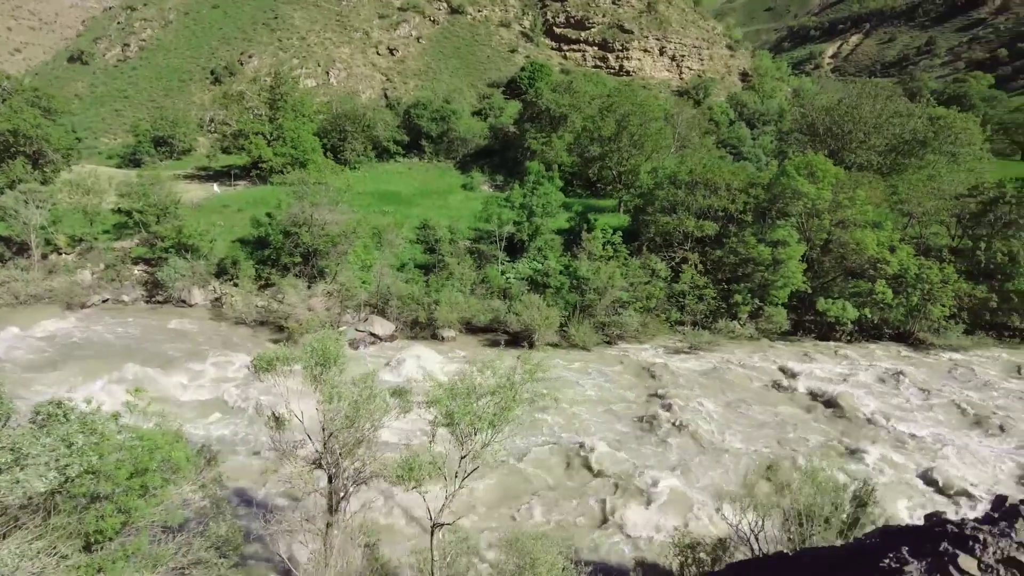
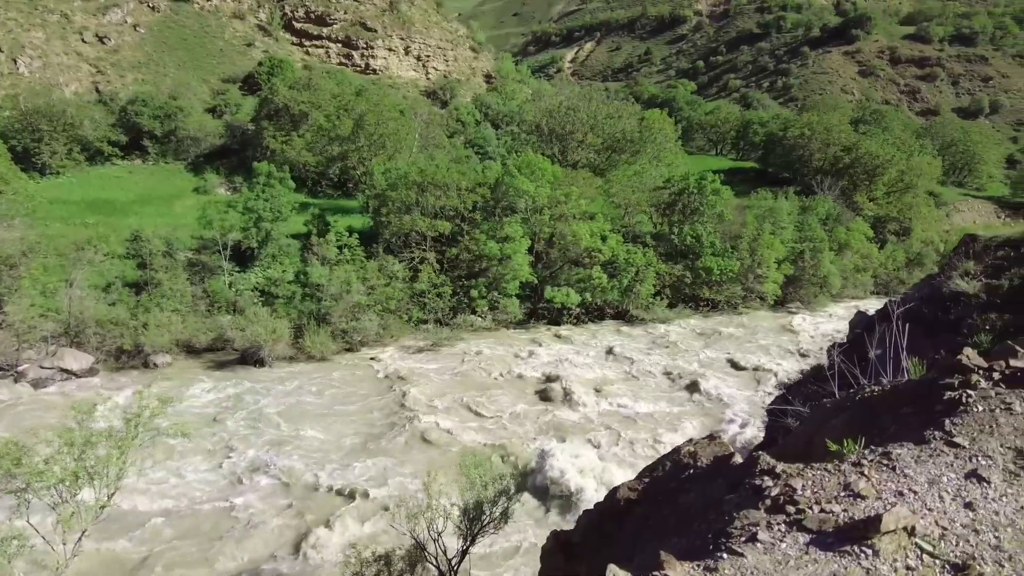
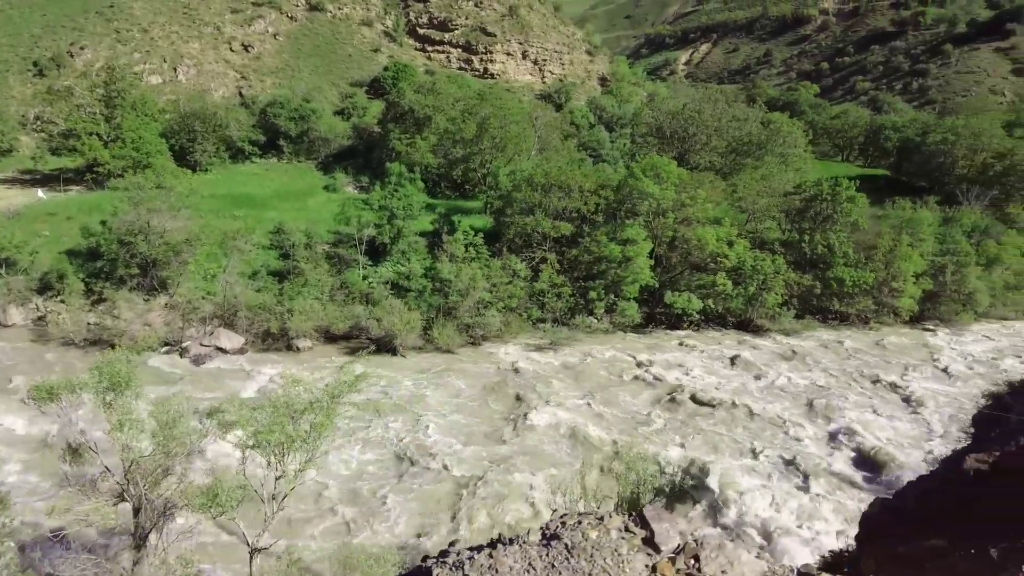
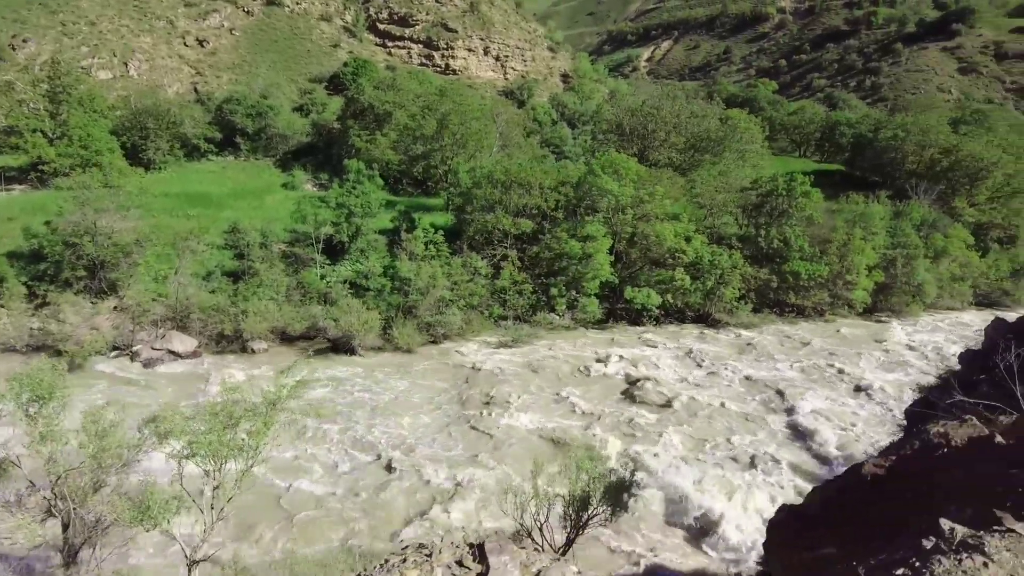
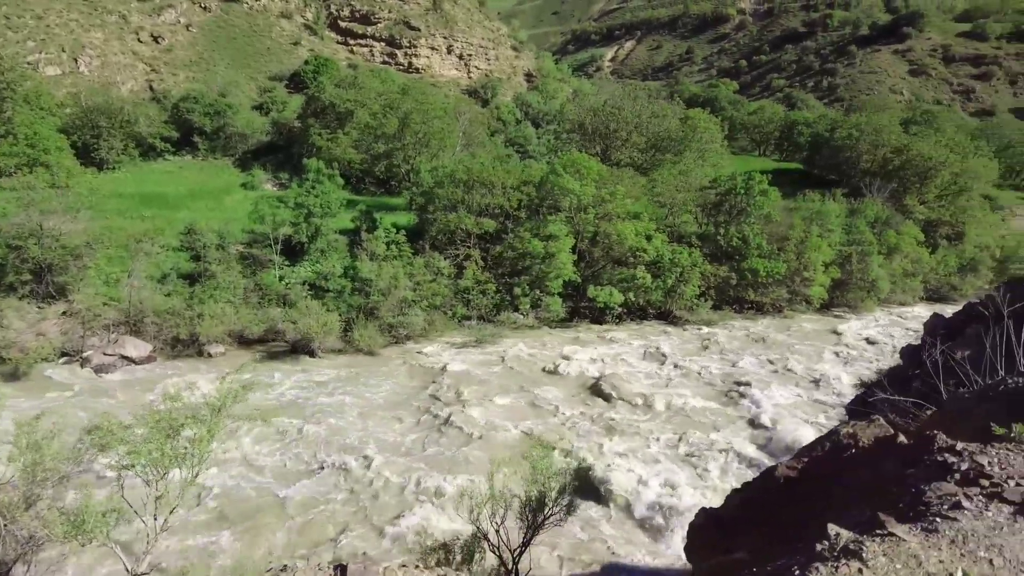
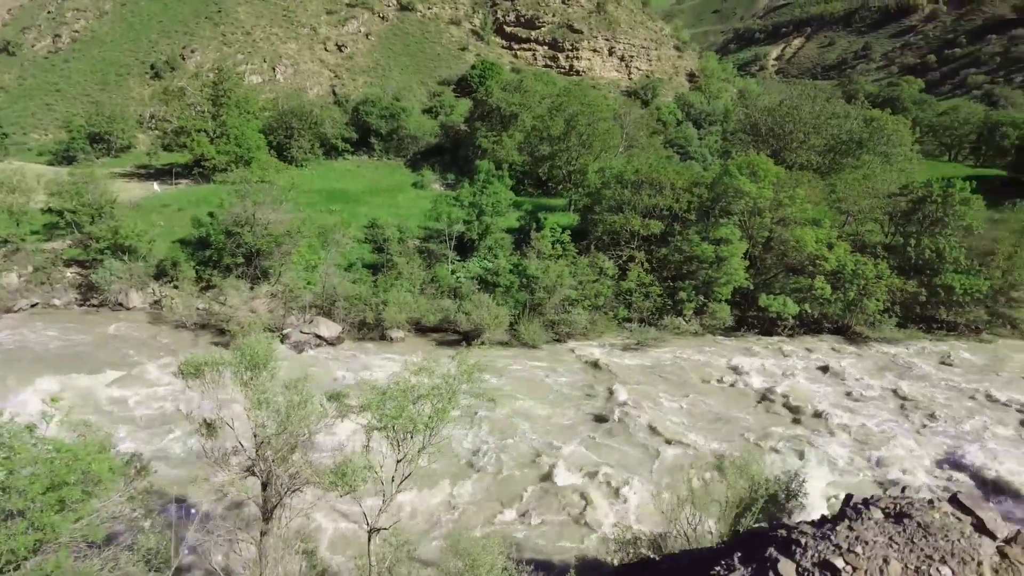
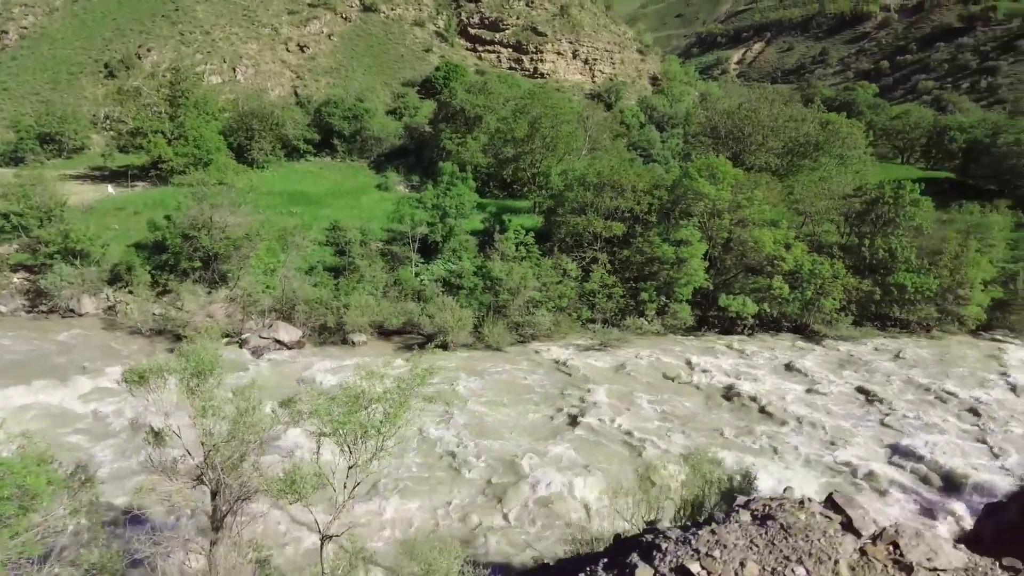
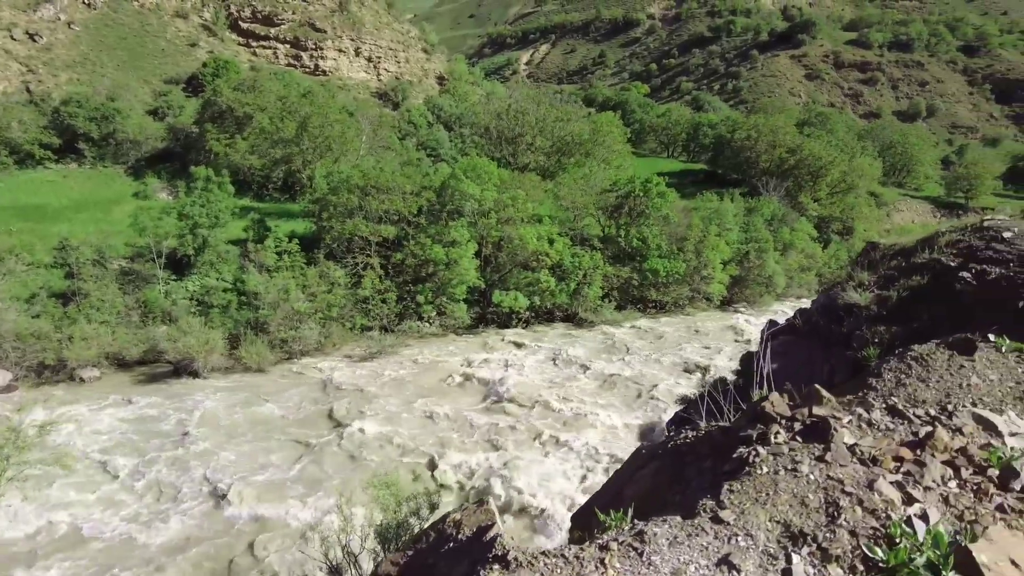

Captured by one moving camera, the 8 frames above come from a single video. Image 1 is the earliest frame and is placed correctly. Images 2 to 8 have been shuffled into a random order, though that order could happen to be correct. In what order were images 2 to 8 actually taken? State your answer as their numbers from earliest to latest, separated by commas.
6, 7, 3, 4, 5, 2, 8
